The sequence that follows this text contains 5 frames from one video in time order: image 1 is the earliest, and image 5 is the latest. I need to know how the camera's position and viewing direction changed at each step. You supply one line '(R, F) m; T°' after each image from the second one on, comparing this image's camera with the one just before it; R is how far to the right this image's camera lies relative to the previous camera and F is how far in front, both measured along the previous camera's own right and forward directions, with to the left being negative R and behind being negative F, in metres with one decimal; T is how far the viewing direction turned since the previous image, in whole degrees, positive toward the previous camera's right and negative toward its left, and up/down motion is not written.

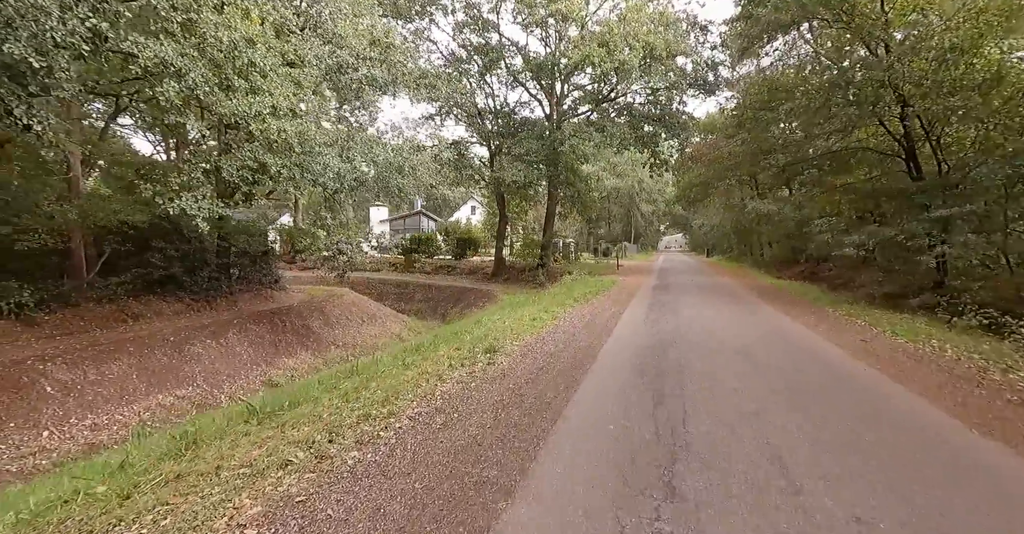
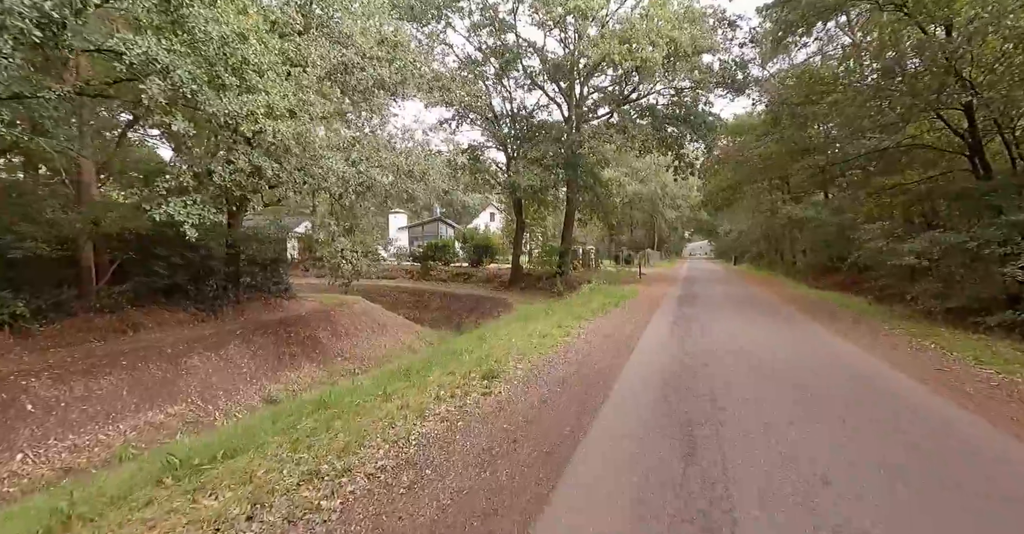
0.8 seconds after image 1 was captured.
(+0.2, +0.7) m; -2°
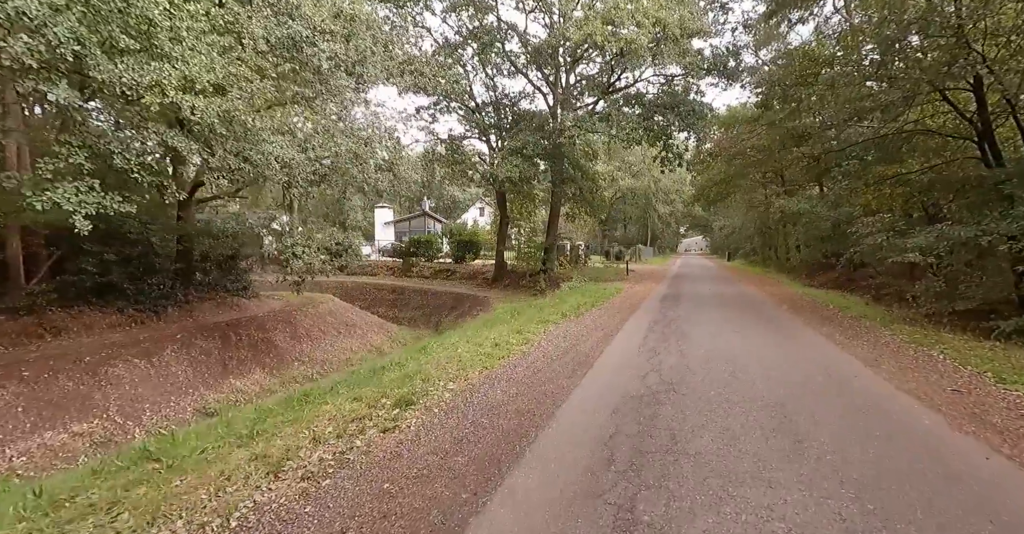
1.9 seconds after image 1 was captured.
(+0.6, +1.0) m; 0°
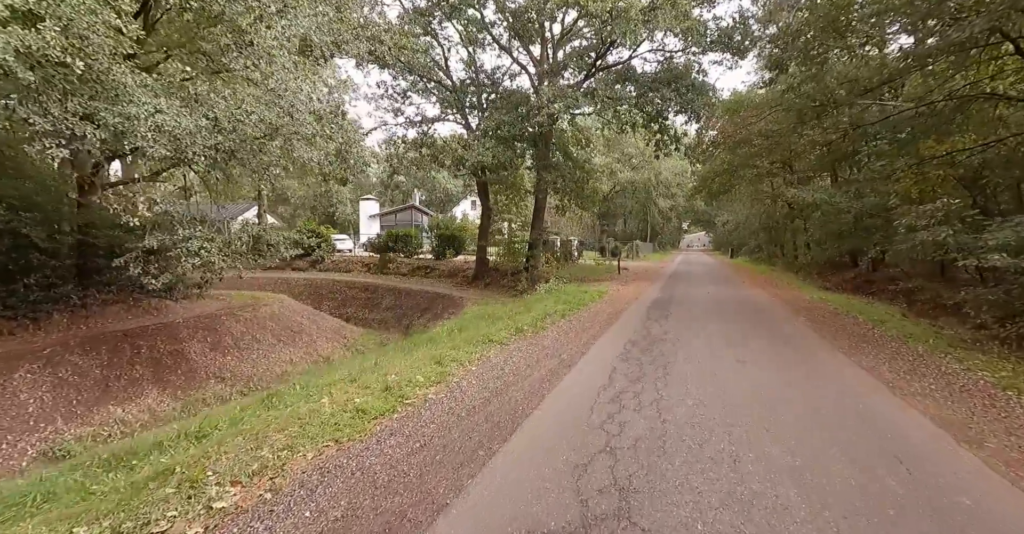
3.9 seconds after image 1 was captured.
(+0.9, +2.1) m; 0°
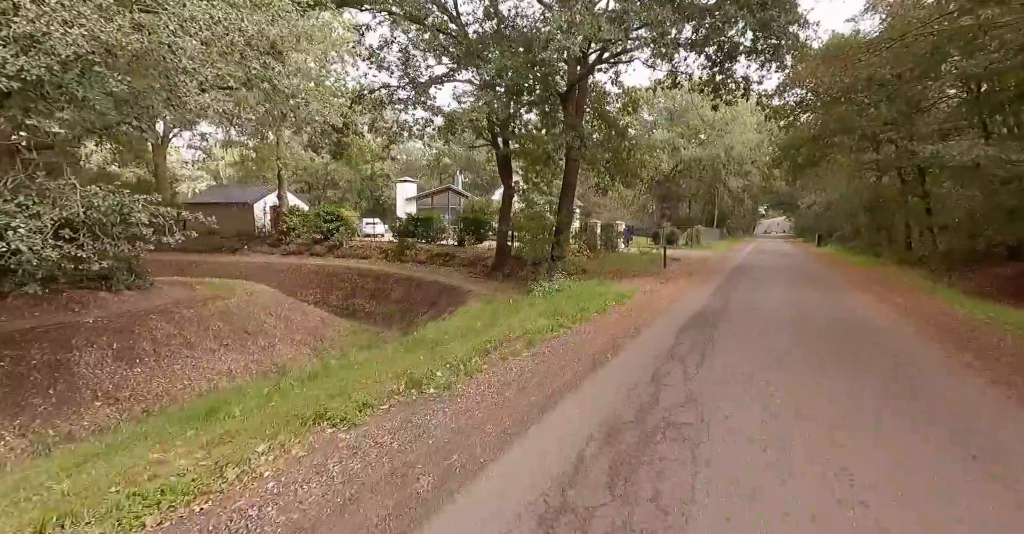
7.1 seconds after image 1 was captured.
(+1.3, +3.4) m; -7°
